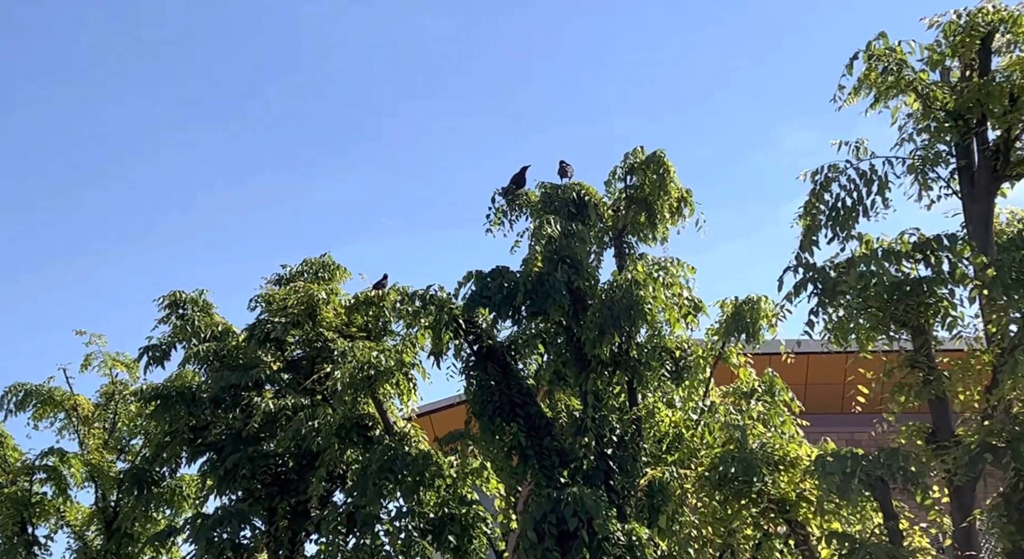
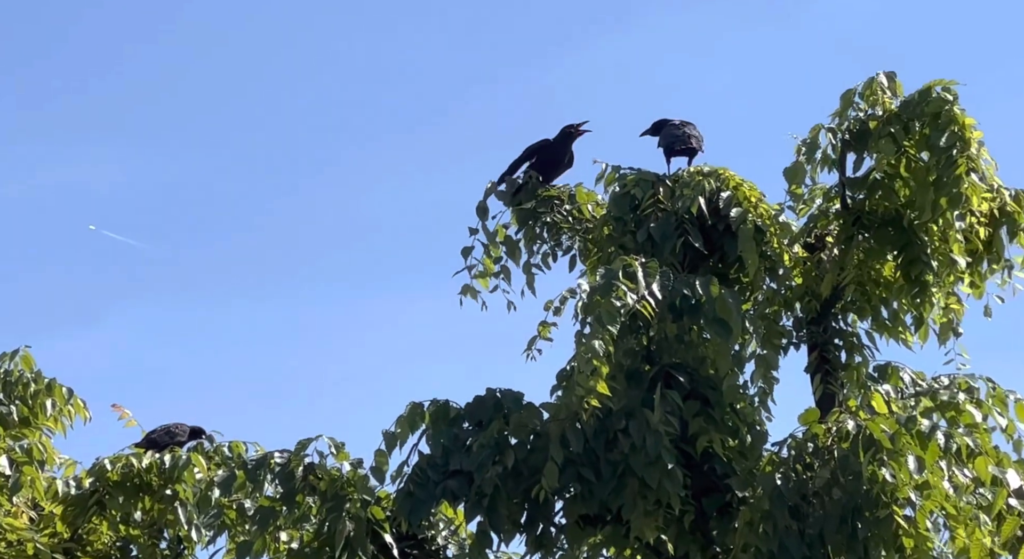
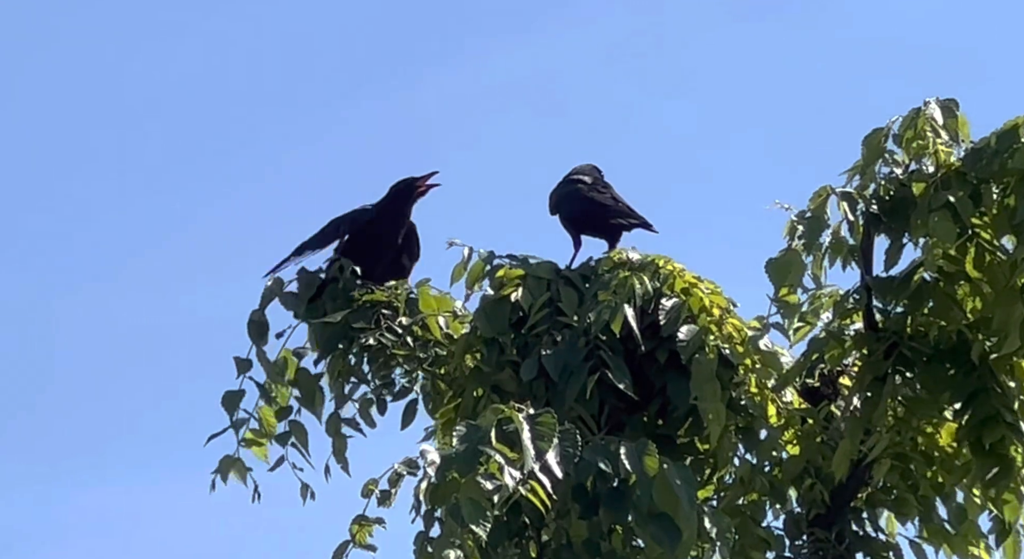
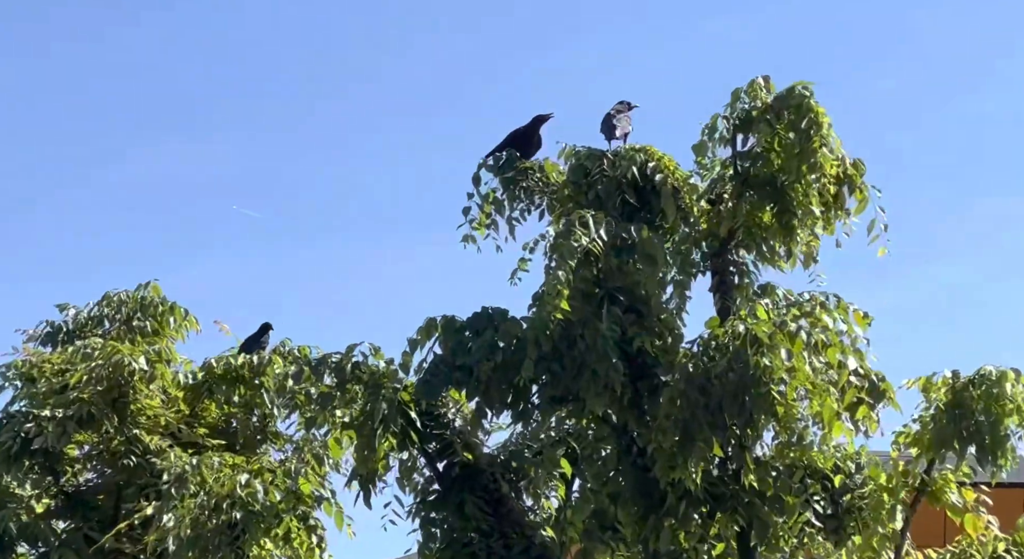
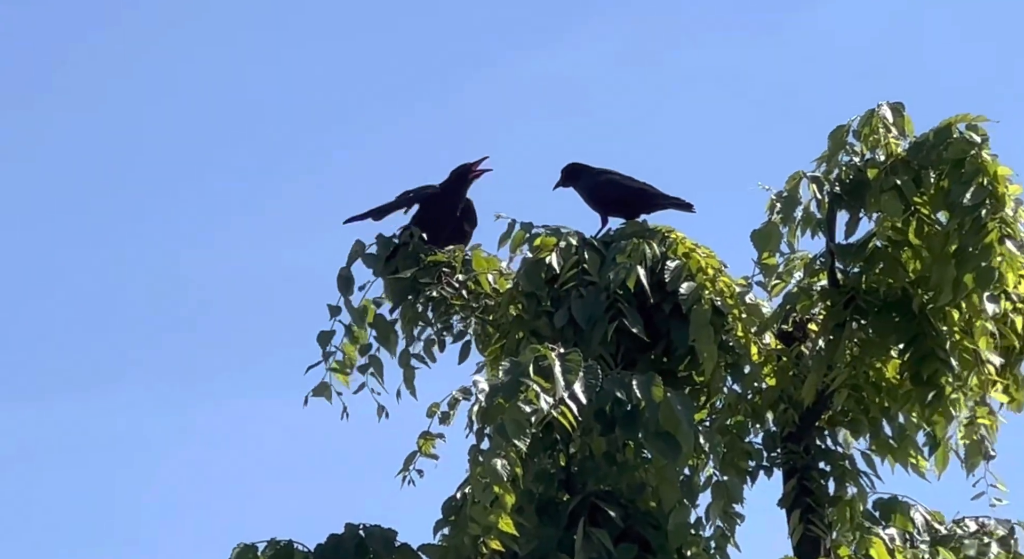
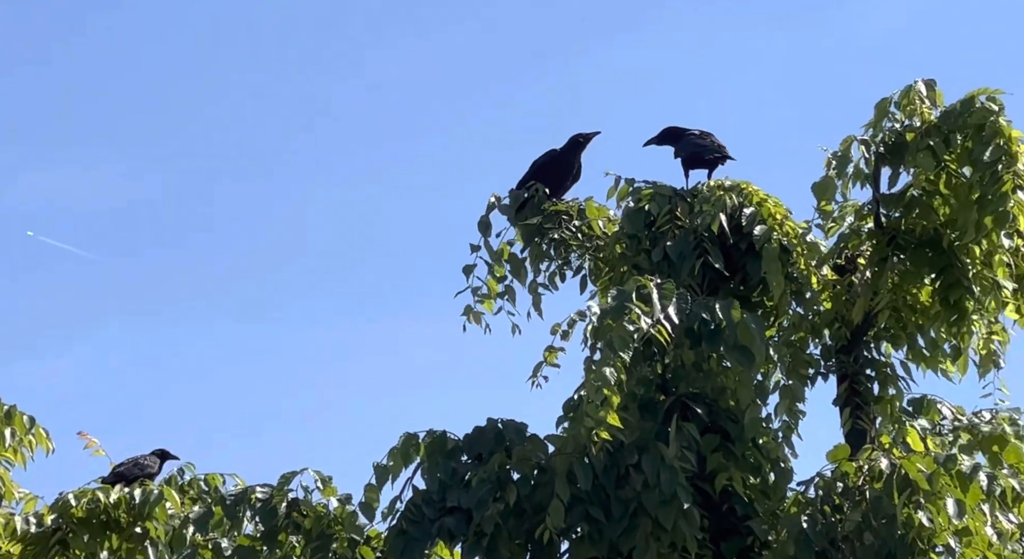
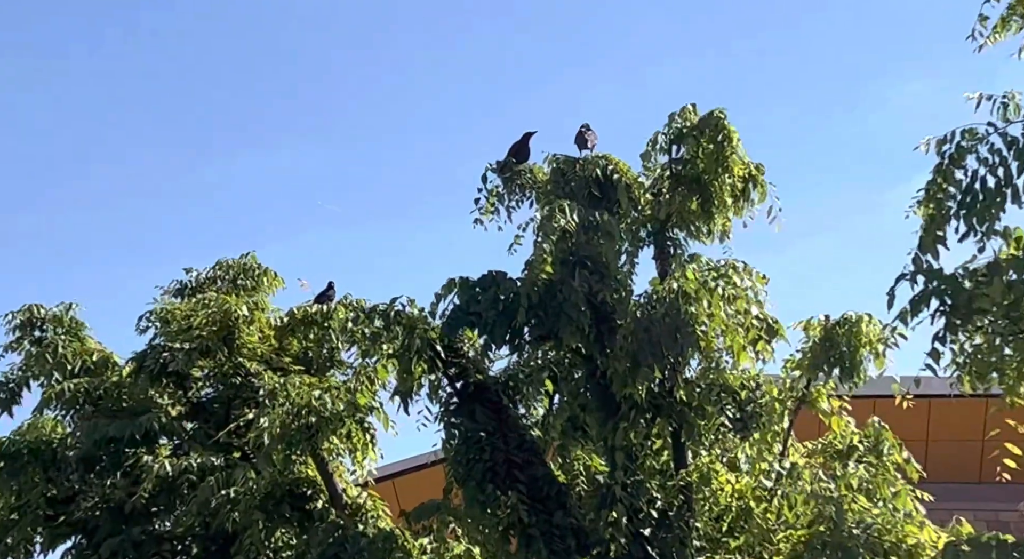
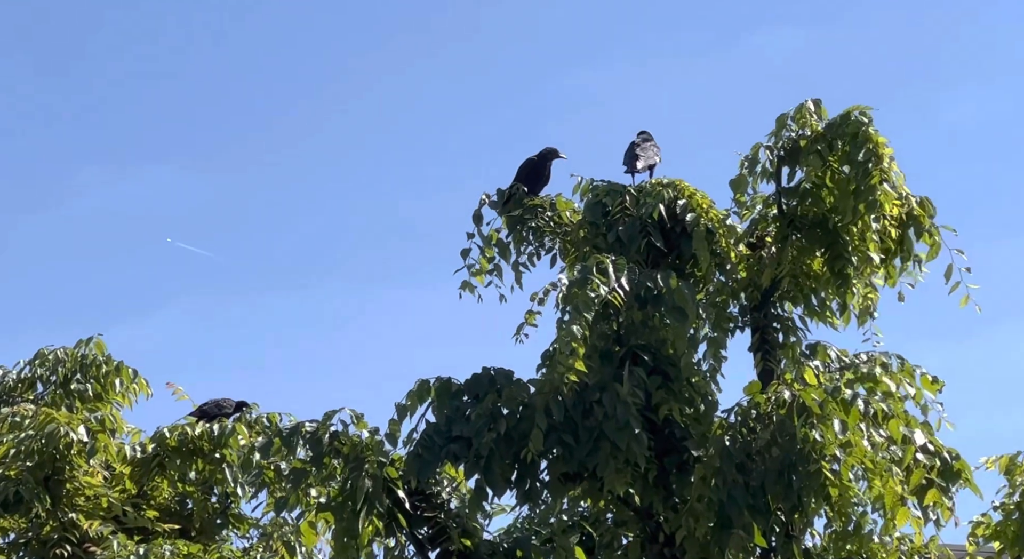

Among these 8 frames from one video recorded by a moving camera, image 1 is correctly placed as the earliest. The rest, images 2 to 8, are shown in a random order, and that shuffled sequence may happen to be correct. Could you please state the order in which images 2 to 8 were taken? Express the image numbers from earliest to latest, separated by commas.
7, 4, 8, 2, 6, 5, 3
